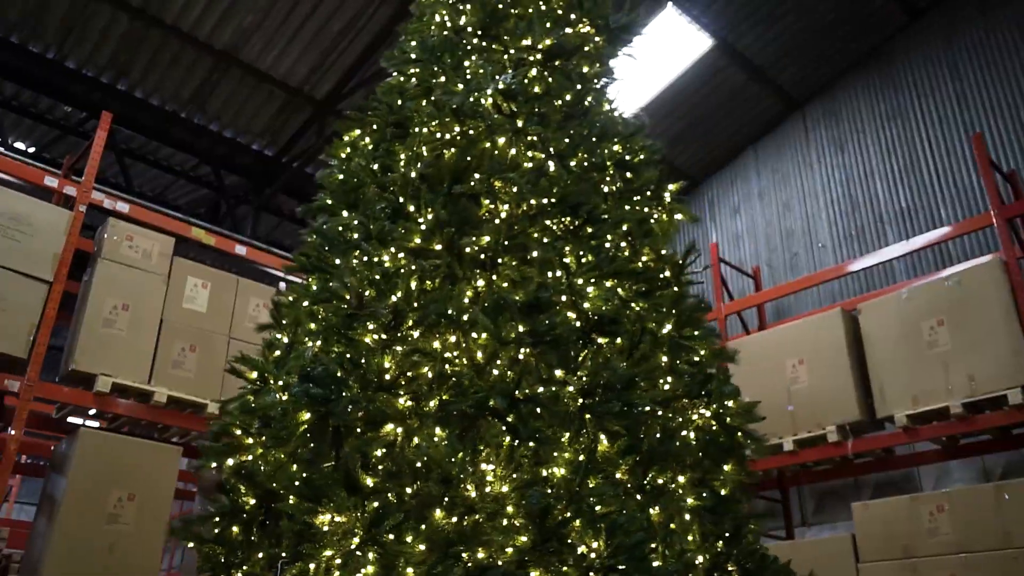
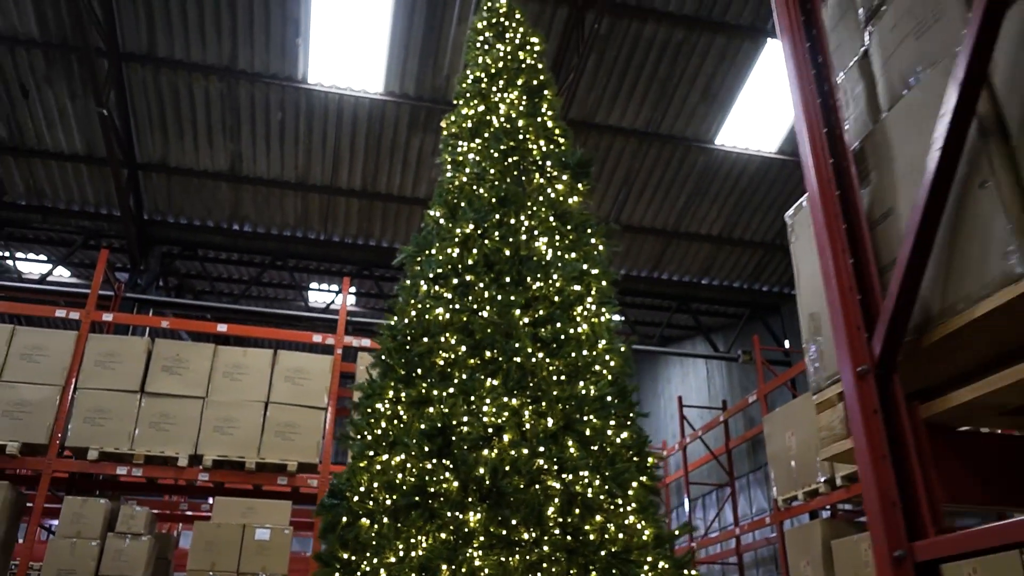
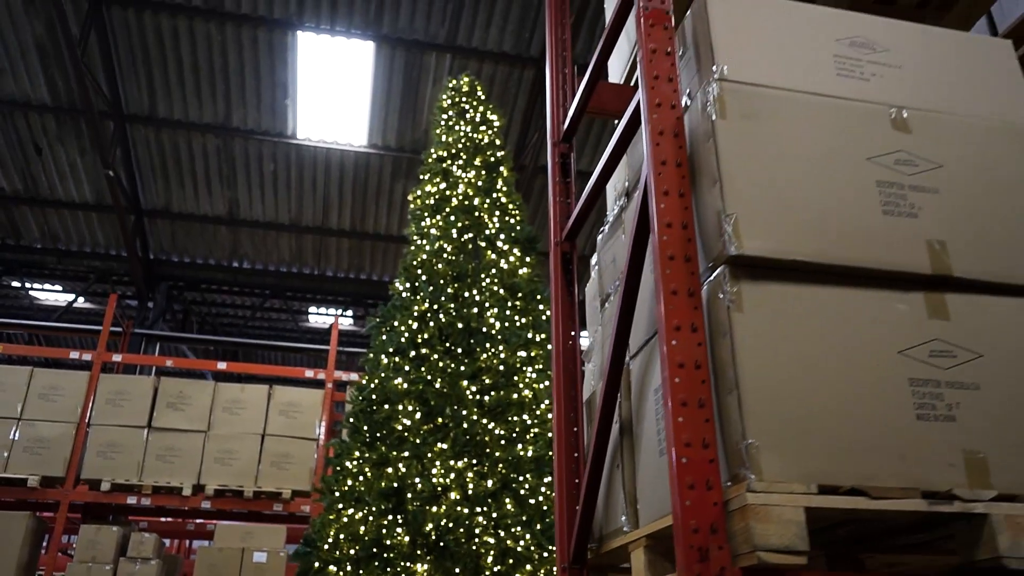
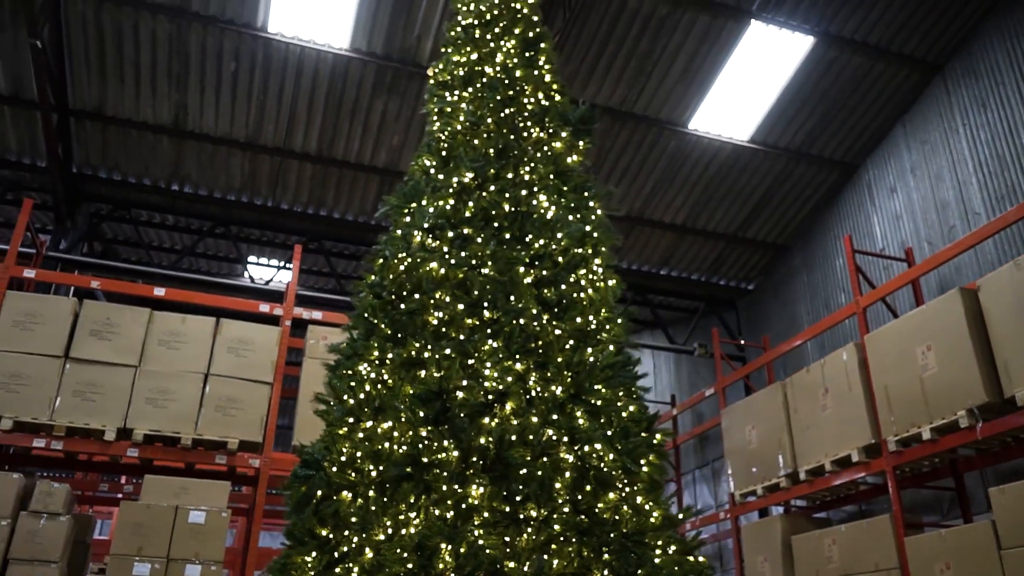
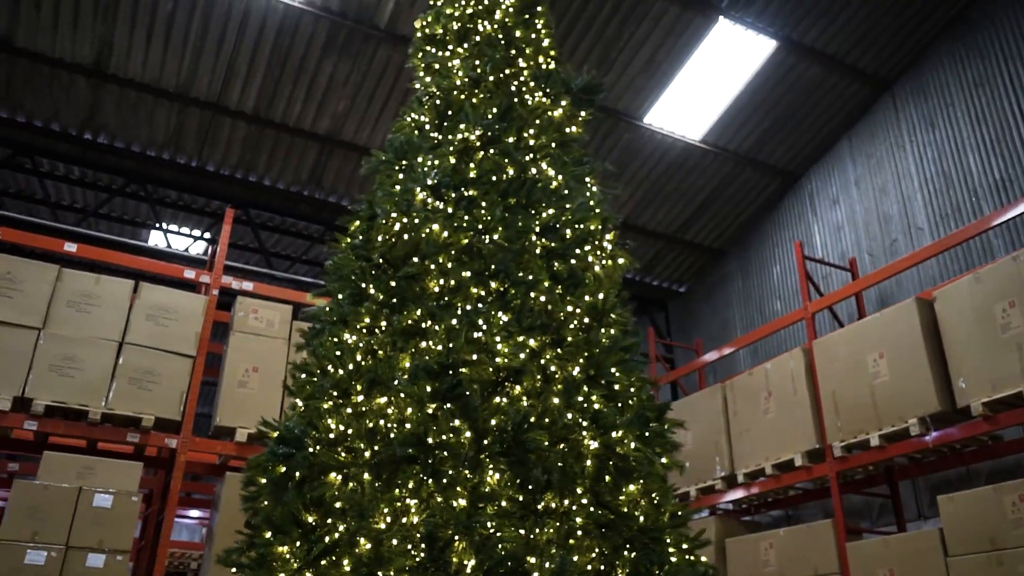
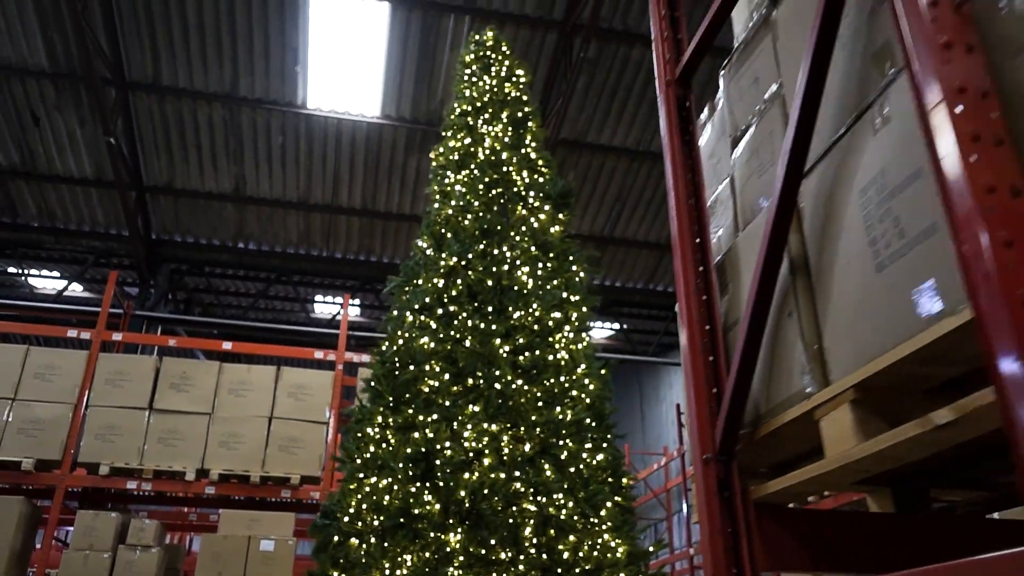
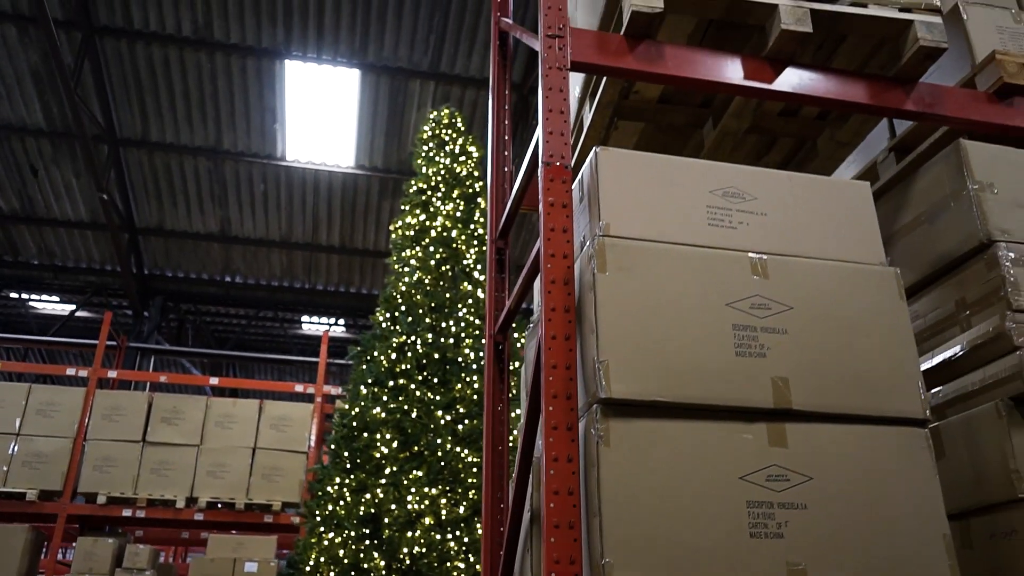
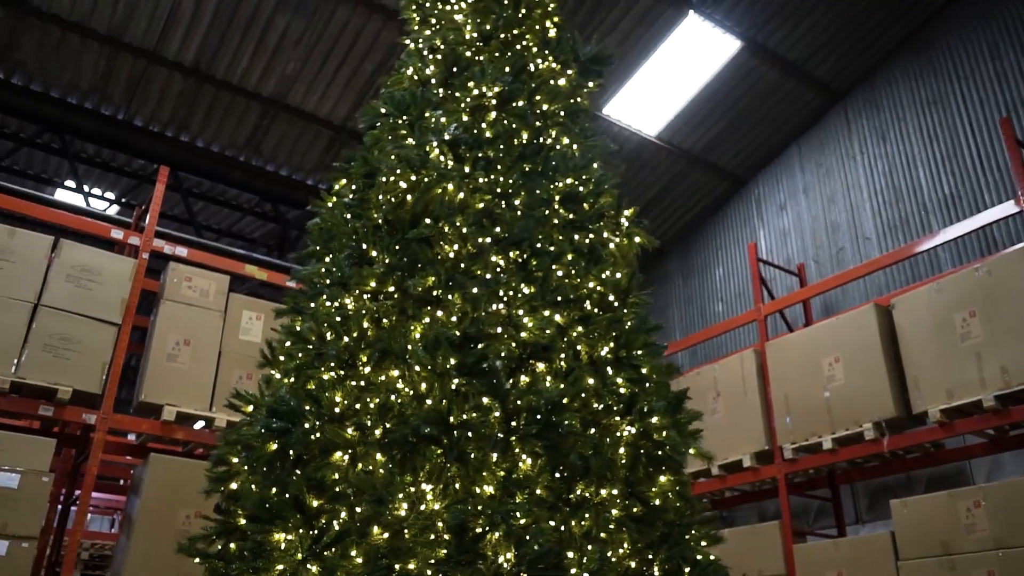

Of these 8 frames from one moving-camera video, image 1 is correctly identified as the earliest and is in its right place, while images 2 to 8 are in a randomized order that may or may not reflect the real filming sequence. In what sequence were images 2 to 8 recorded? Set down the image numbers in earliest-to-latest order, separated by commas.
8, 5, 4, 2, 6, 3, 7
